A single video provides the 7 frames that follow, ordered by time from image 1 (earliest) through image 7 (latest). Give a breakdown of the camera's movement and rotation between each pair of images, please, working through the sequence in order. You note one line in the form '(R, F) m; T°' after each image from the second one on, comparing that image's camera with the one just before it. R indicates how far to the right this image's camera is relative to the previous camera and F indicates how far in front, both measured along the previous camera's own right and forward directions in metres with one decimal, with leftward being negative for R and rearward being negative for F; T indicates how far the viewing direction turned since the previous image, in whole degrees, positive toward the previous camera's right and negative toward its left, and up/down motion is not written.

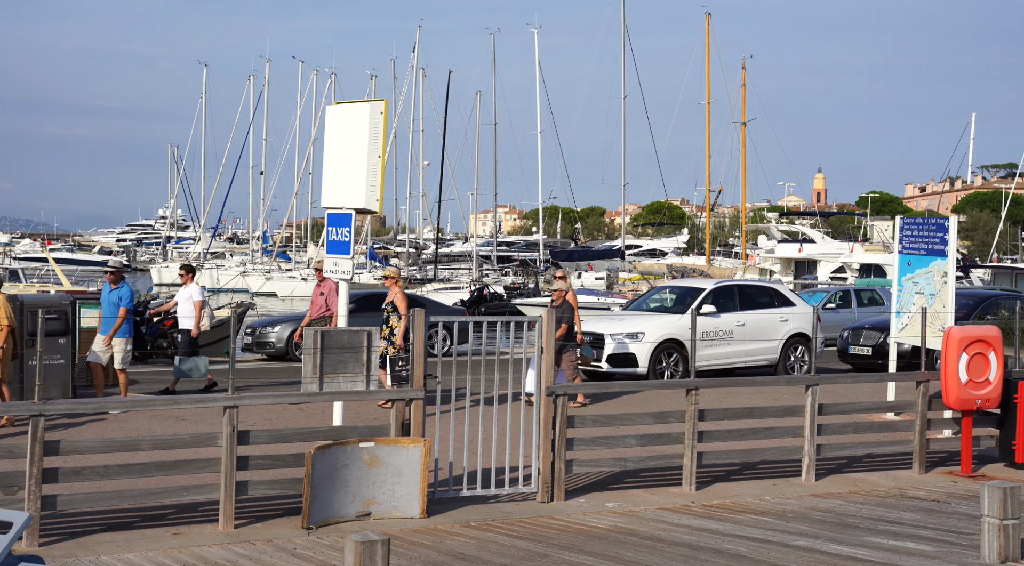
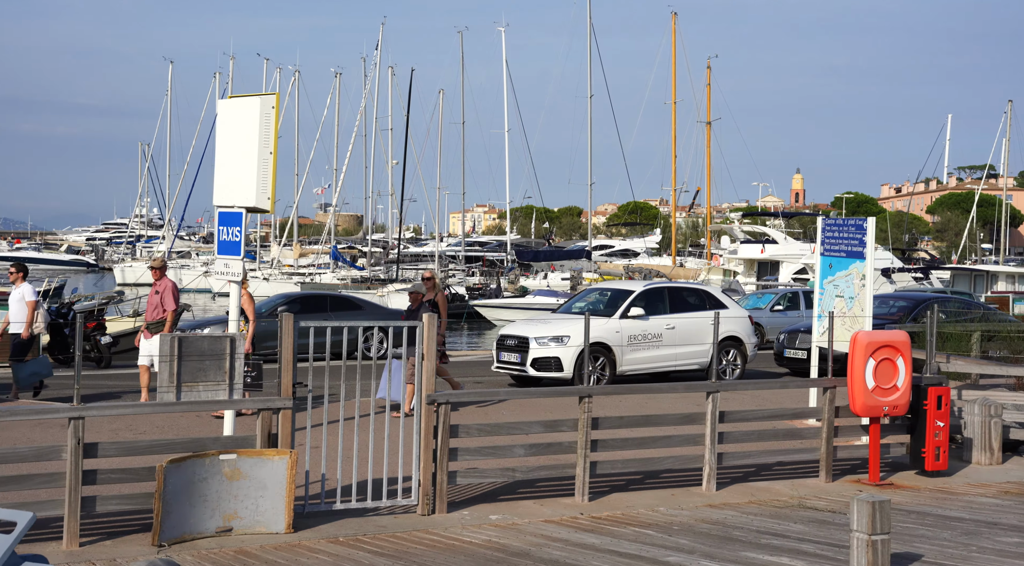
(+0.7, +0.3) m; +1°
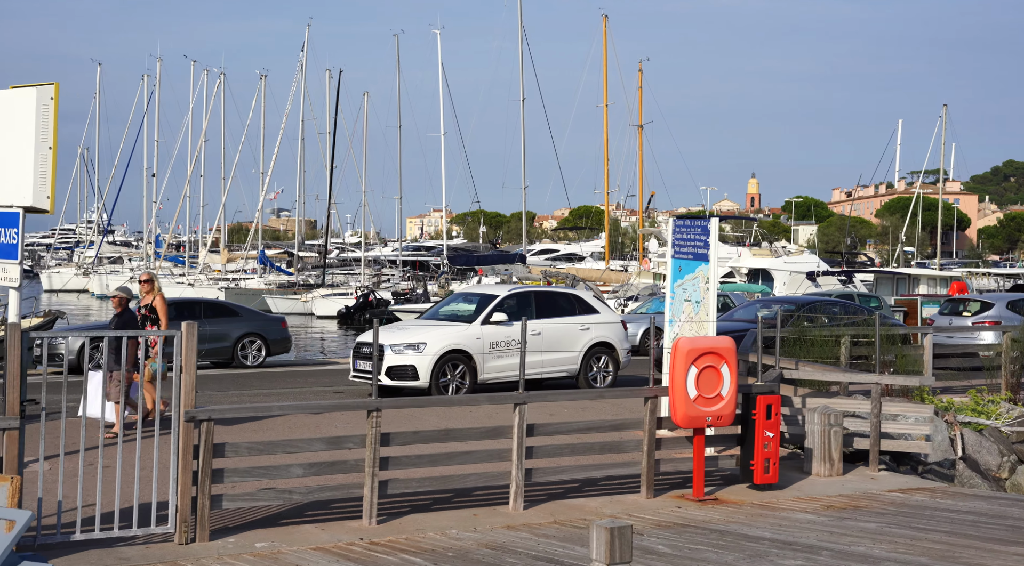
(+1.2, +0.7) m; +3°
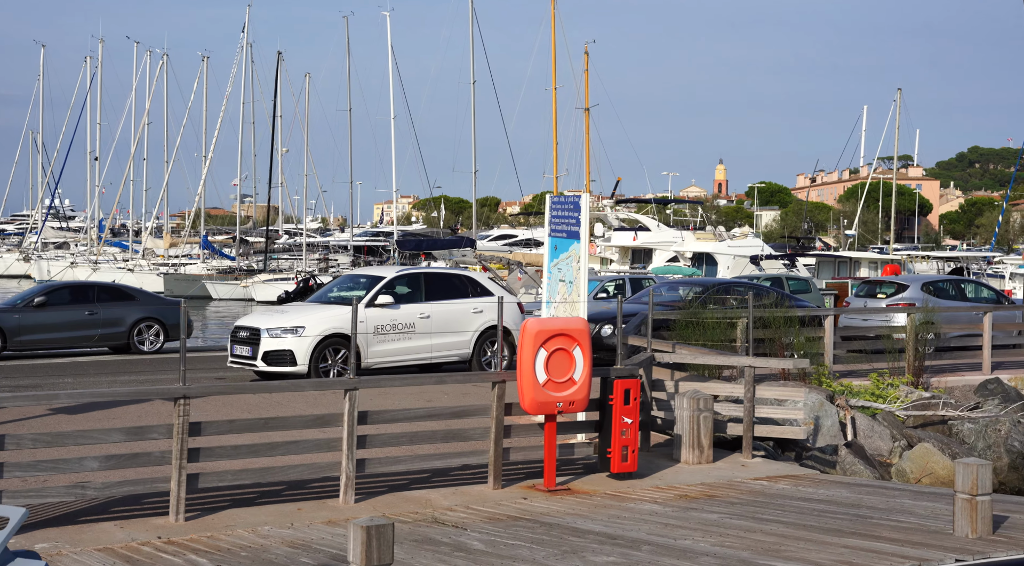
(+0.9, +0.6) m; +2°
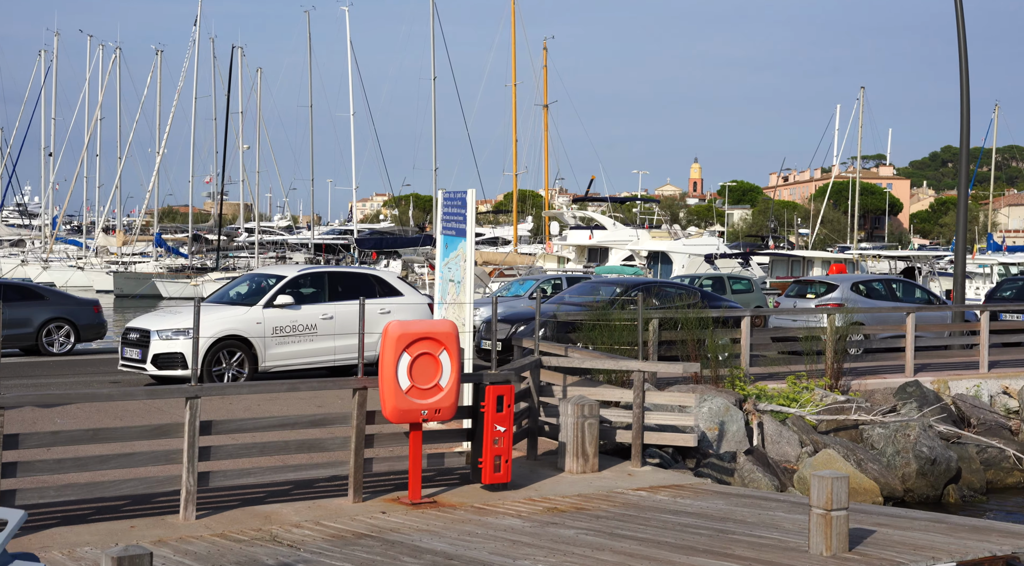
(+0.8, +0.6) m; +2°
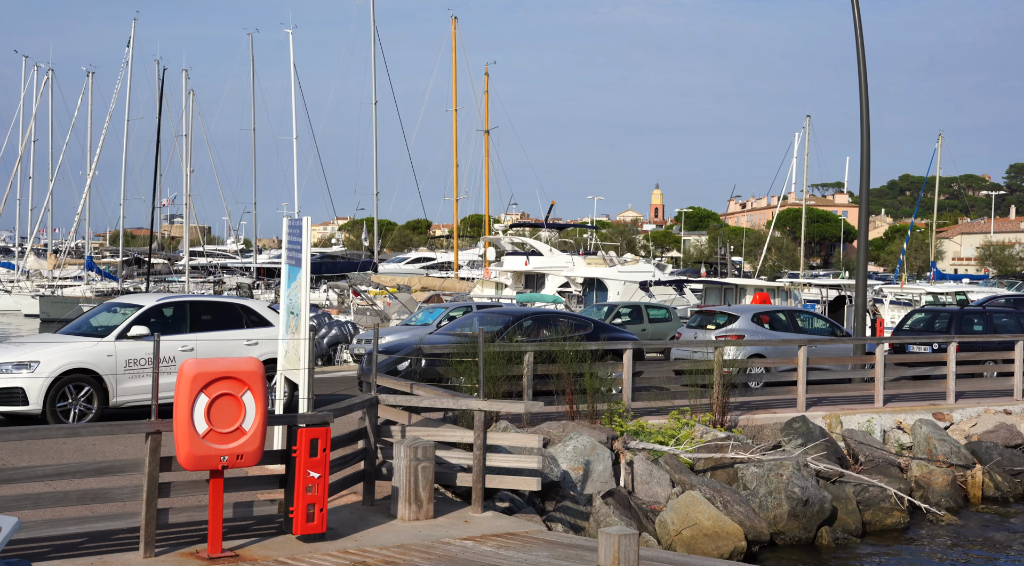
(+1.0, +0.7) m; +2°
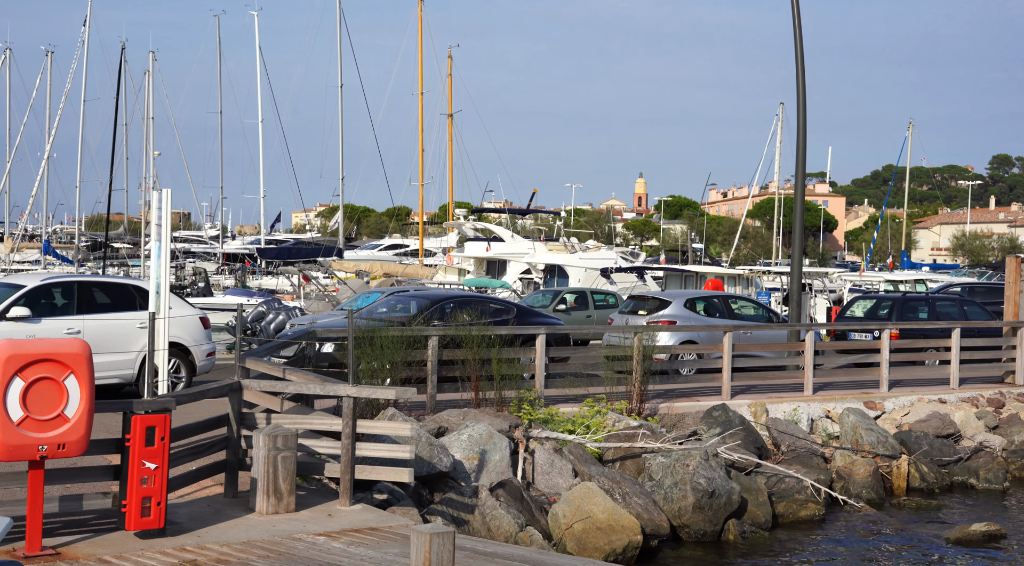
(+0.8, +0.7) m; +1°
